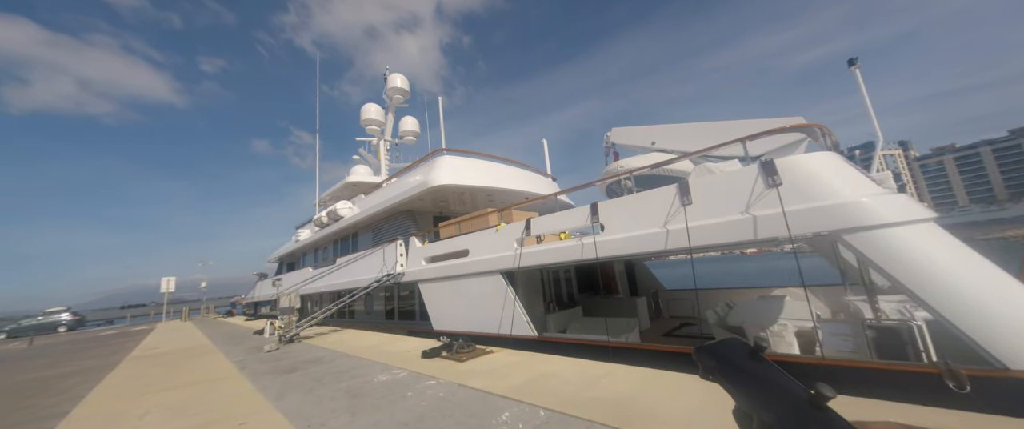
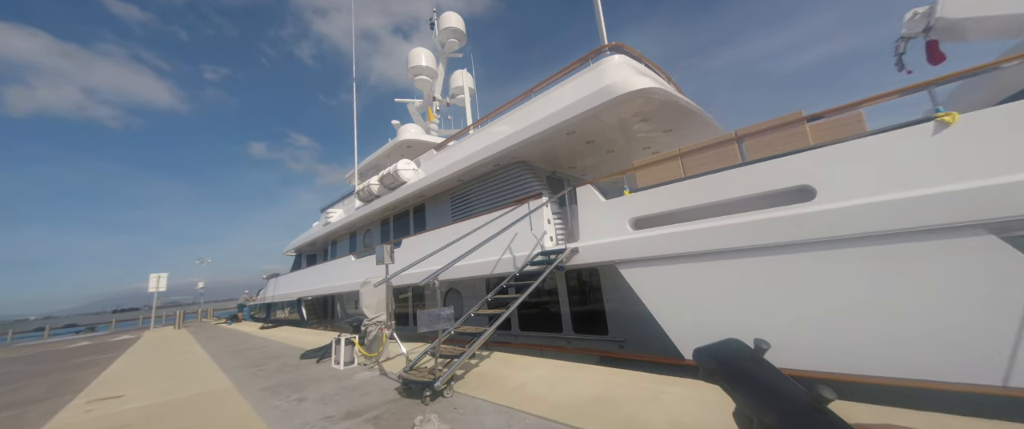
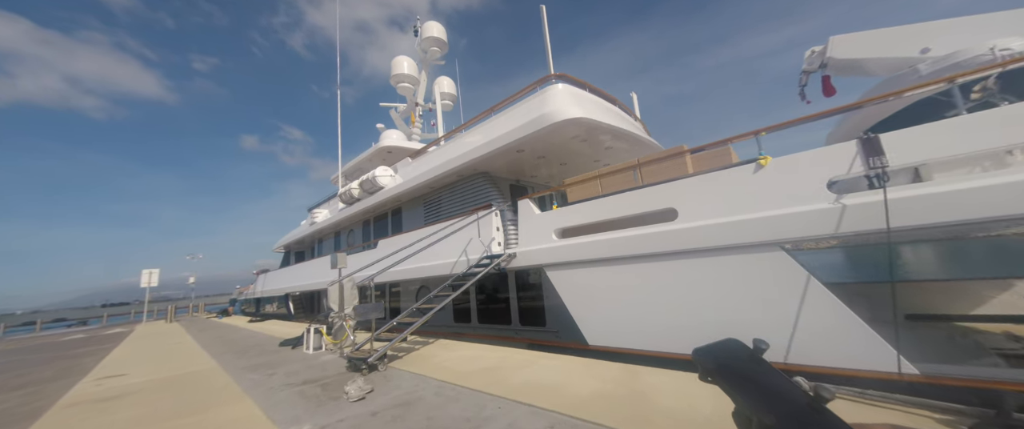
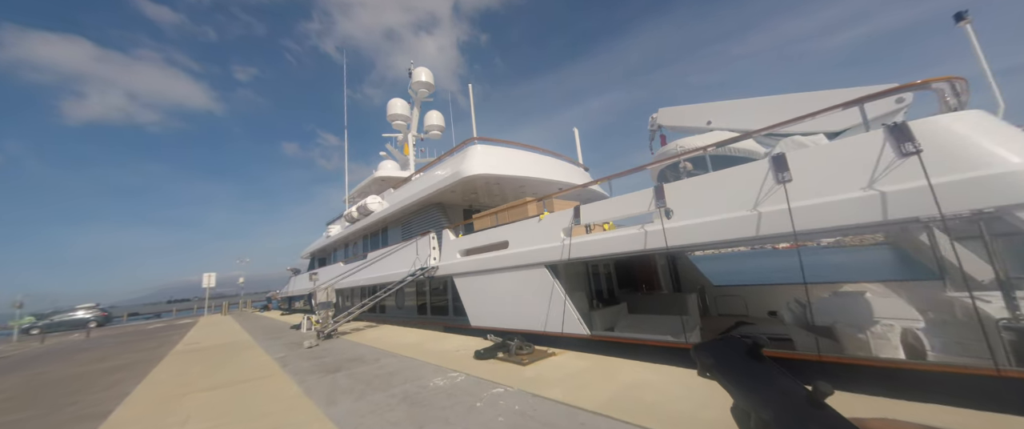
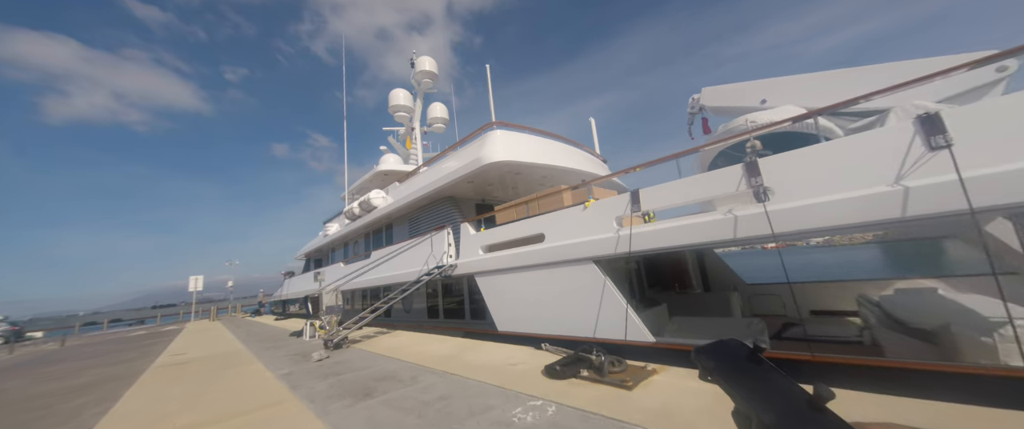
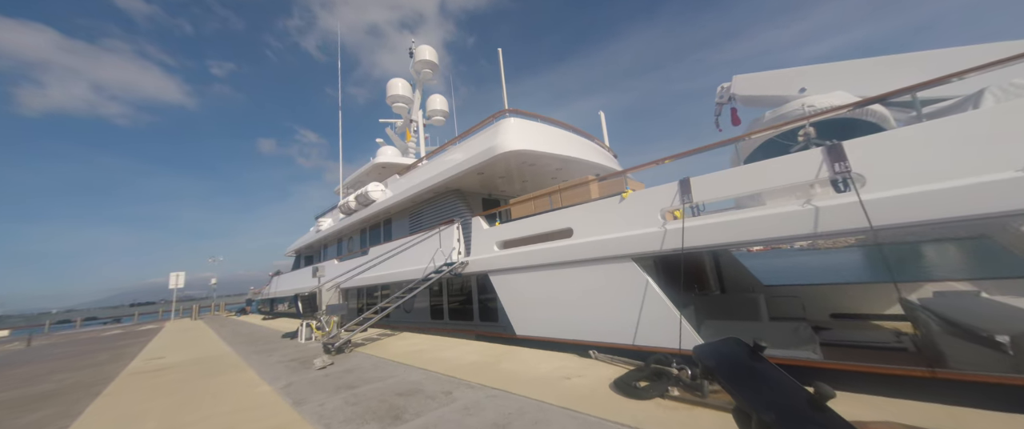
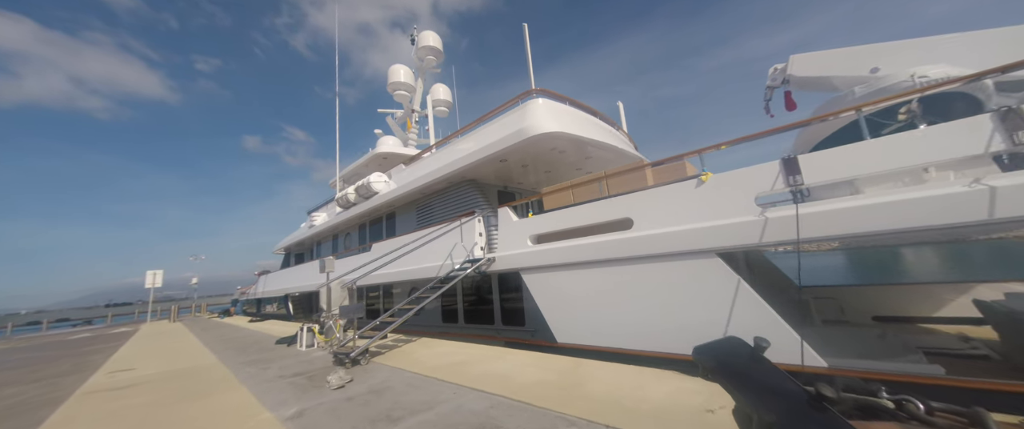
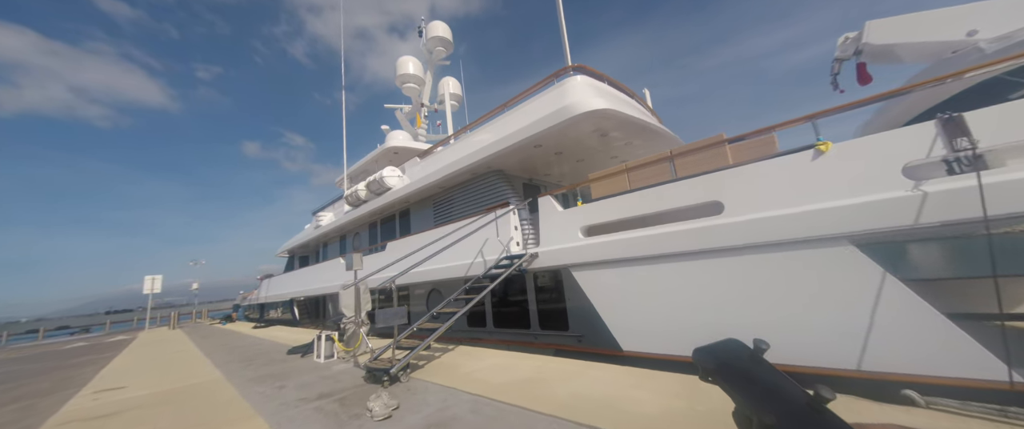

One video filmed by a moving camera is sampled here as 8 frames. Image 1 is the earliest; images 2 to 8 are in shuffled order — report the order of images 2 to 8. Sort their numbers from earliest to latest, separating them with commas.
4, 5, 6, 7, 3, 8, 2
